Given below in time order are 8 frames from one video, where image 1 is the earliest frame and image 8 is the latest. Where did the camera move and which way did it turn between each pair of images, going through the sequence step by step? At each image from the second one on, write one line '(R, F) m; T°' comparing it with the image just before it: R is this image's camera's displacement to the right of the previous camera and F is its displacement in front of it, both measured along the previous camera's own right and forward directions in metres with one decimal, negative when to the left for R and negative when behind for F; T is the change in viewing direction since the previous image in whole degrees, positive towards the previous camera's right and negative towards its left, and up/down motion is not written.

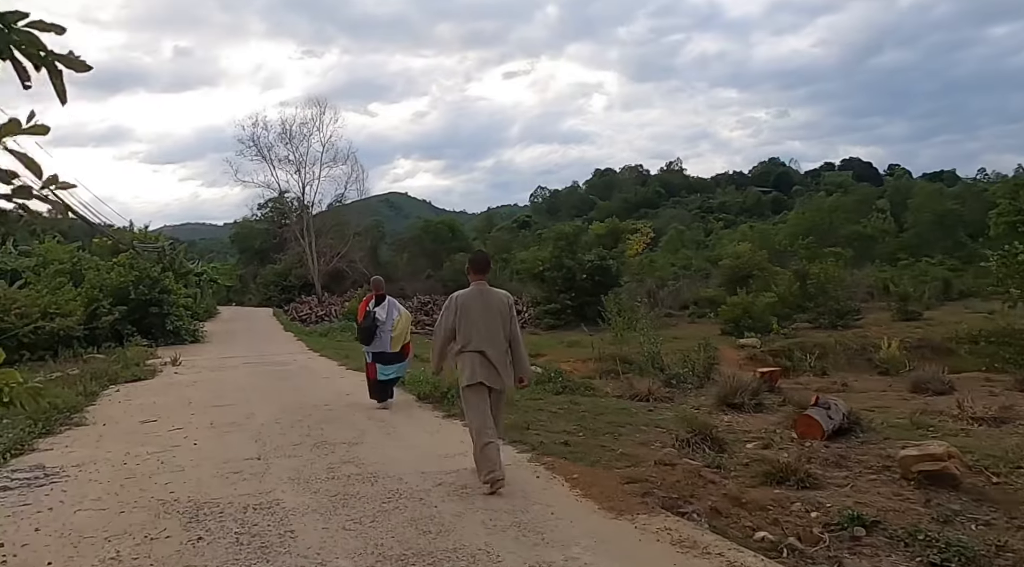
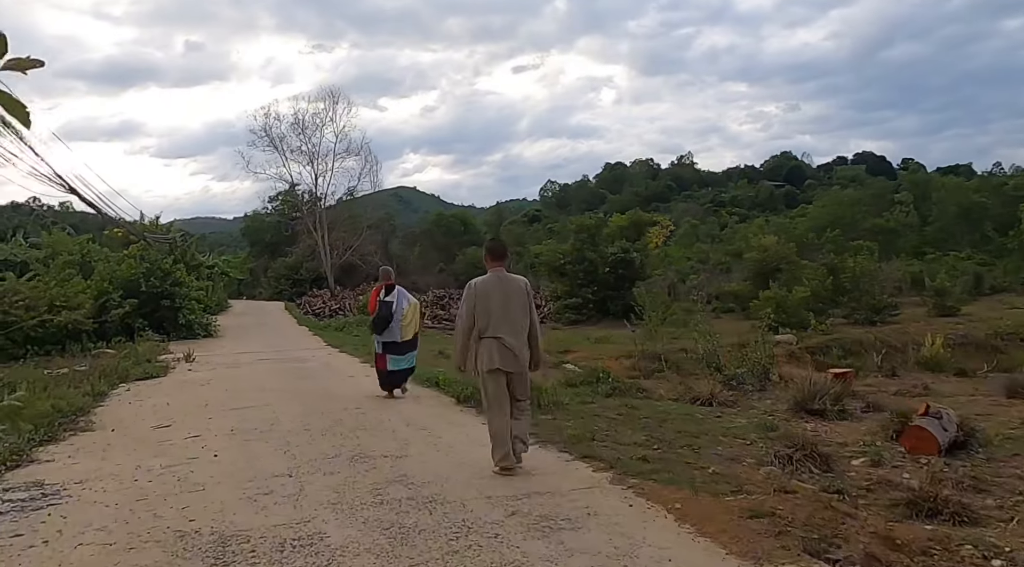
(-0.5, +0.9) m; -1°
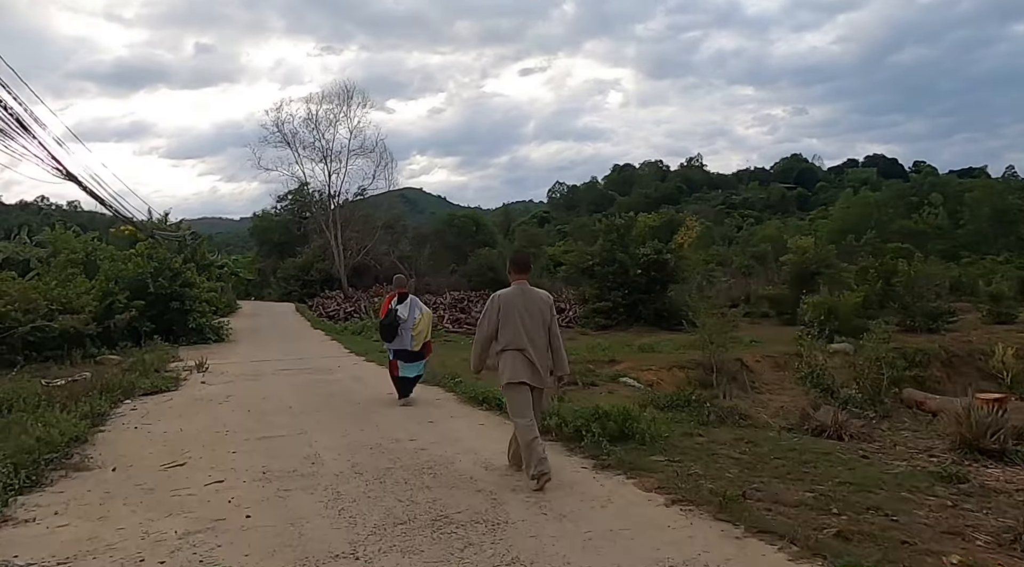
(-0.9, +1.6) m; -1°
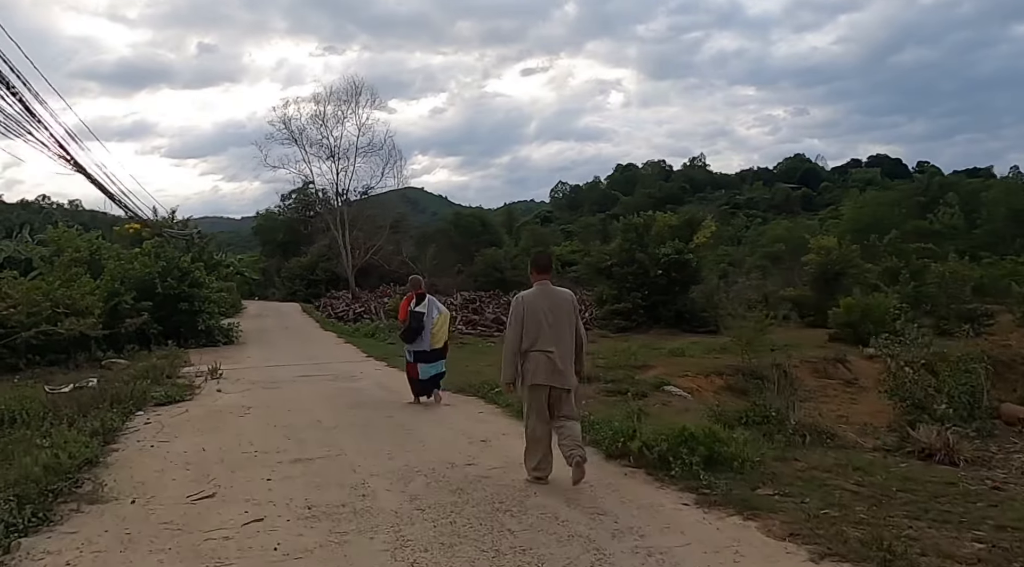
(-0.6, +0.9) m; 0°
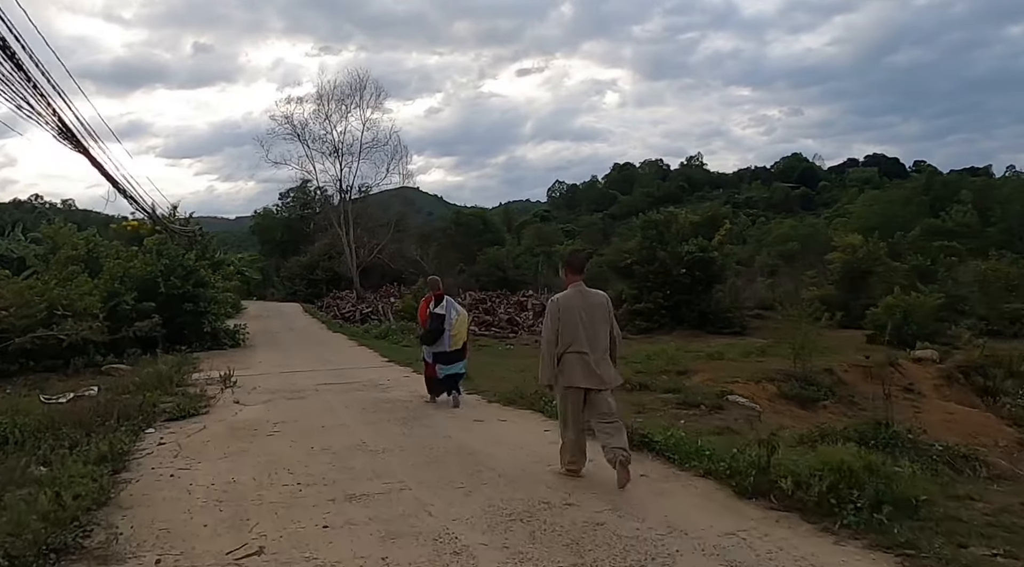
(-0.8, +1.2) m; 0°
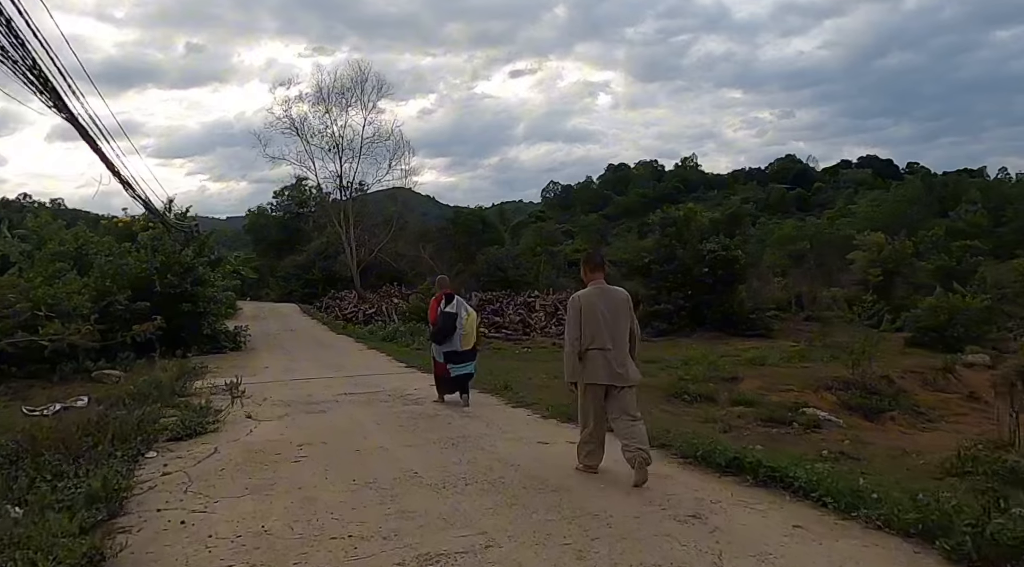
(-0.8, +1.3) m; +1°
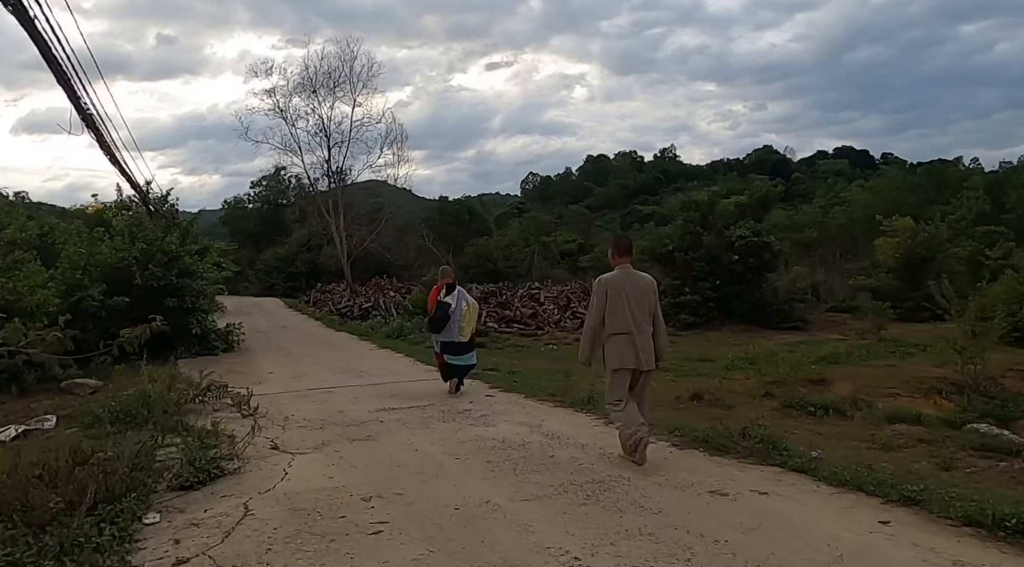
(-1.3, +2.2) m; +2°
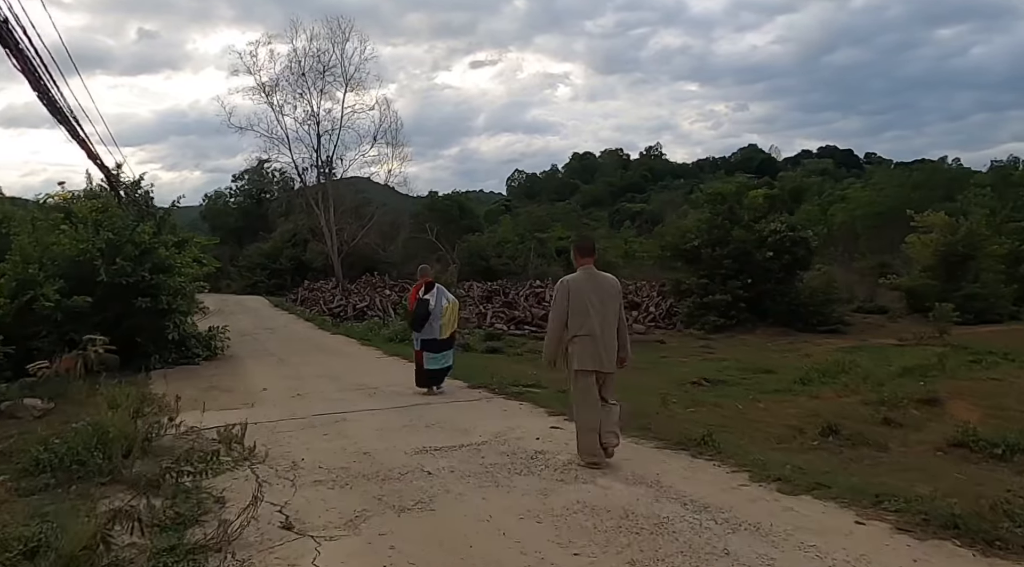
(-1.0, +2.2) m; +1°
